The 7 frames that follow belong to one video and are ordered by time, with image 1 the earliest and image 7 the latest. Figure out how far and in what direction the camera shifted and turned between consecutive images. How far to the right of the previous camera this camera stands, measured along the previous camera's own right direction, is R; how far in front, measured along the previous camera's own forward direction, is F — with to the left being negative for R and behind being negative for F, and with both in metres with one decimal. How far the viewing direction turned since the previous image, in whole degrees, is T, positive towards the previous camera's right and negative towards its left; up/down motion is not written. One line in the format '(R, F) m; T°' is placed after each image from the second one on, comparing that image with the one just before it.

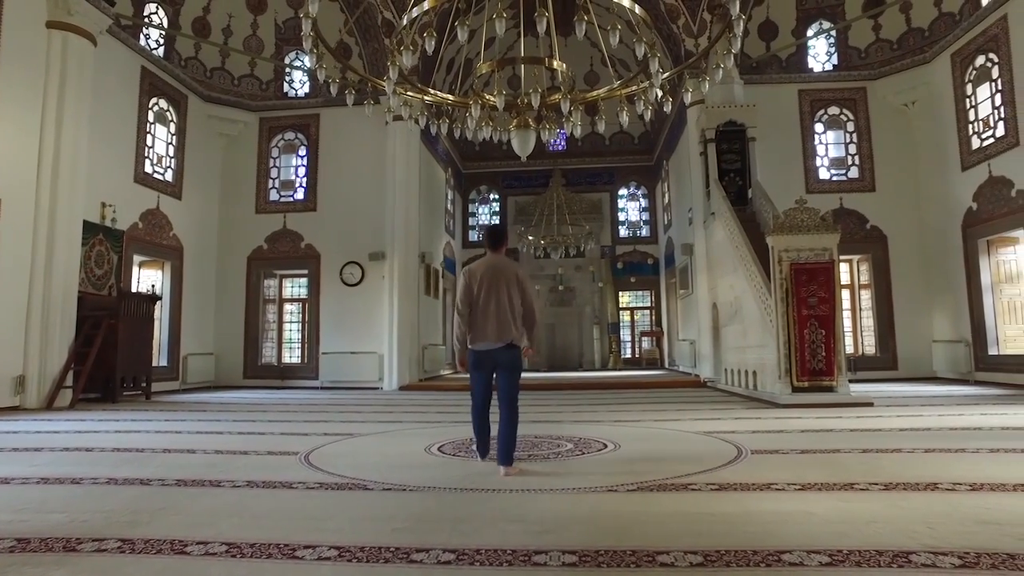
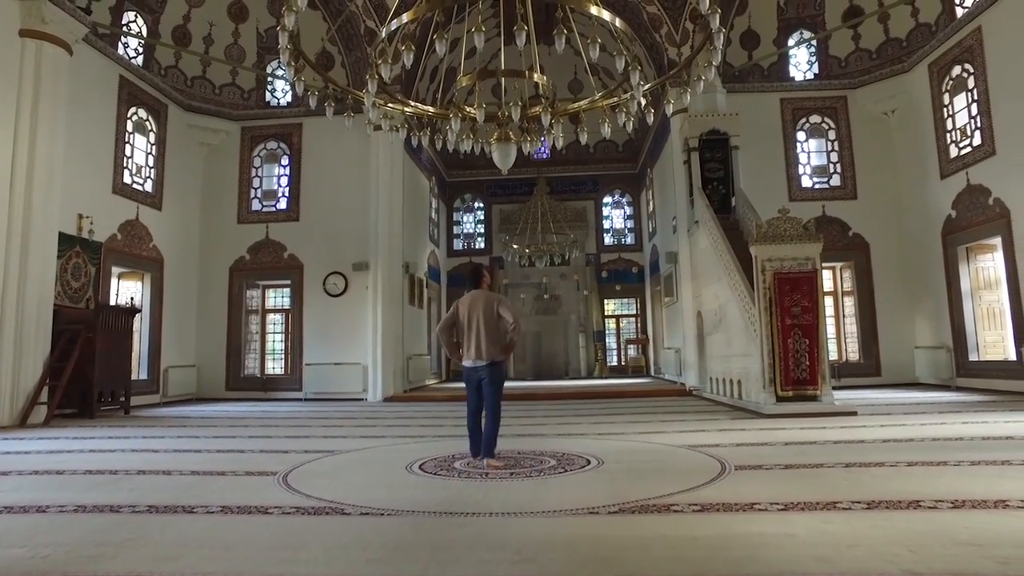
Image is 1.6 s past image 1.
(0.0, 0.0) m; +1°
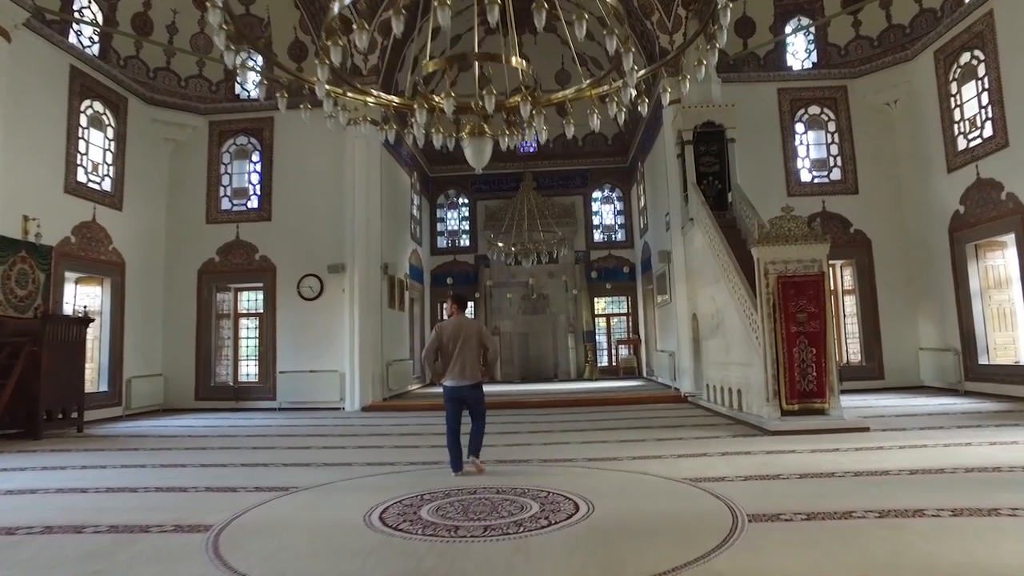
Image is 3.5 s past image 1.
(+0.1, +0.5) m; +1°
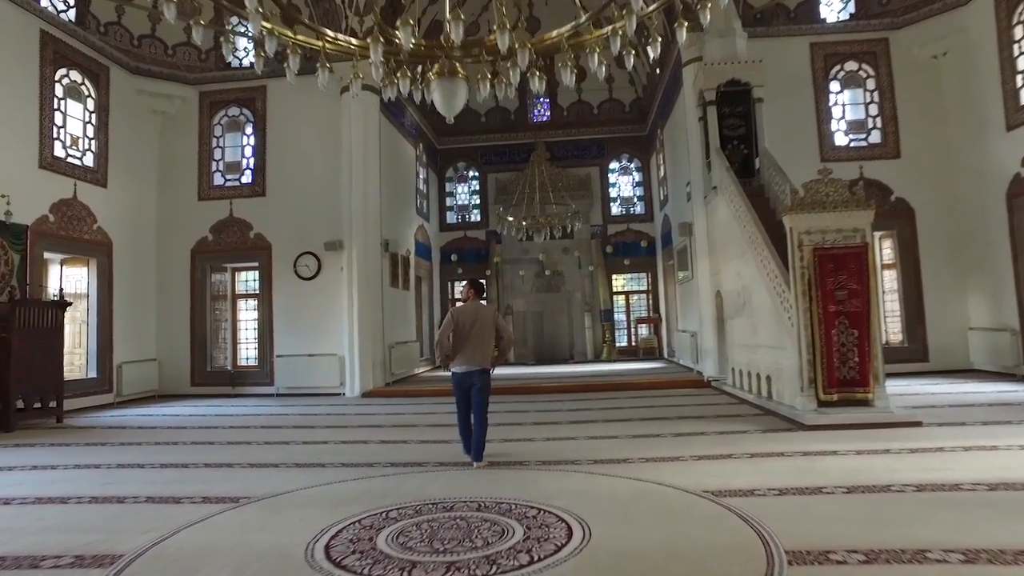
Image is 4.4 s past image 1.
(+0.2, +0.6) m; -2°
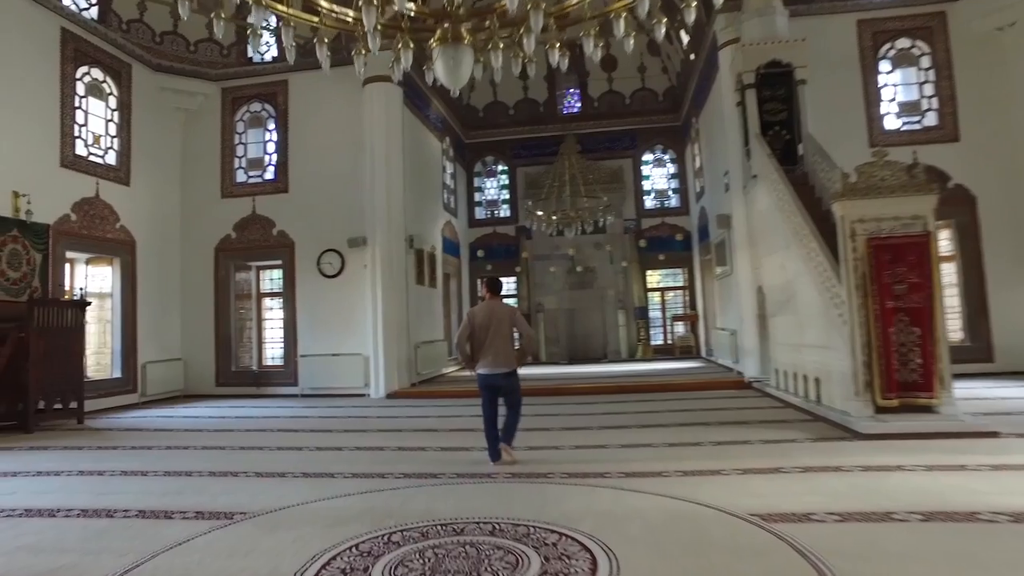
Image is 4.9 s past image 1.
(+0.1, +0.3) m; -3°
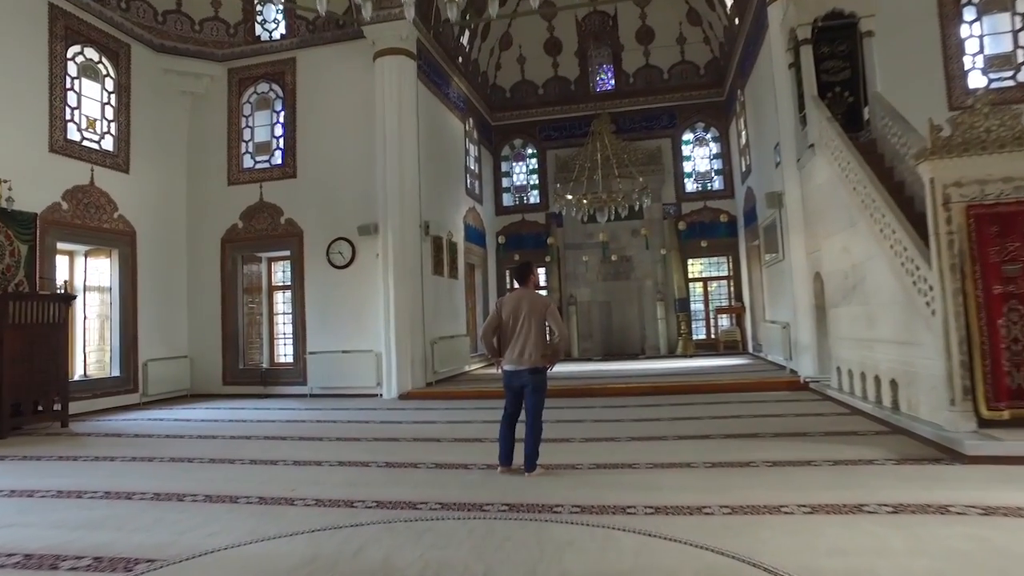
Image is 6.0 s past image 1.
(+0.2, +0.7) m; -4°
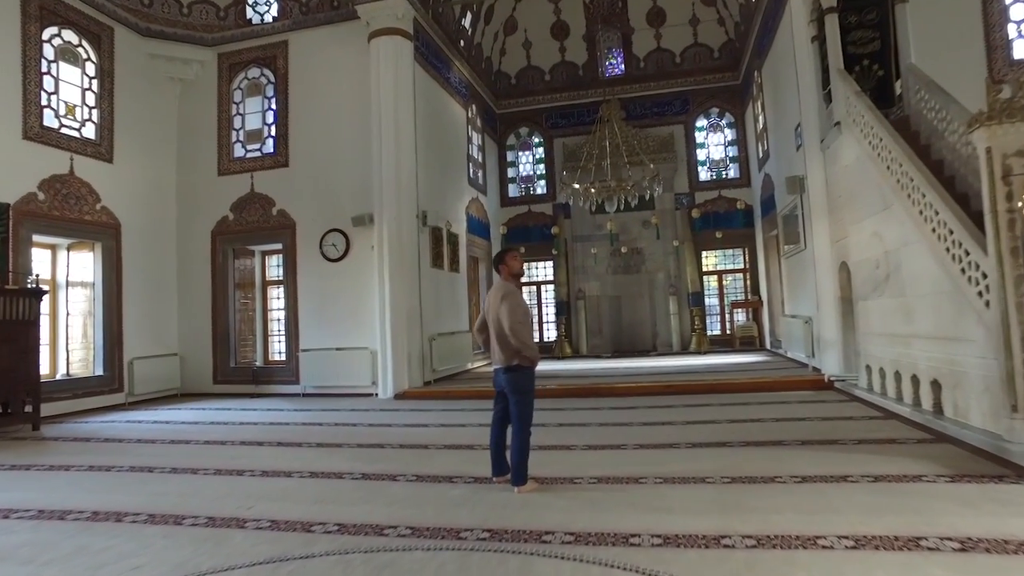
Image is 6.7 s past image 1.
(+0.1, +0.4) m; -1°
